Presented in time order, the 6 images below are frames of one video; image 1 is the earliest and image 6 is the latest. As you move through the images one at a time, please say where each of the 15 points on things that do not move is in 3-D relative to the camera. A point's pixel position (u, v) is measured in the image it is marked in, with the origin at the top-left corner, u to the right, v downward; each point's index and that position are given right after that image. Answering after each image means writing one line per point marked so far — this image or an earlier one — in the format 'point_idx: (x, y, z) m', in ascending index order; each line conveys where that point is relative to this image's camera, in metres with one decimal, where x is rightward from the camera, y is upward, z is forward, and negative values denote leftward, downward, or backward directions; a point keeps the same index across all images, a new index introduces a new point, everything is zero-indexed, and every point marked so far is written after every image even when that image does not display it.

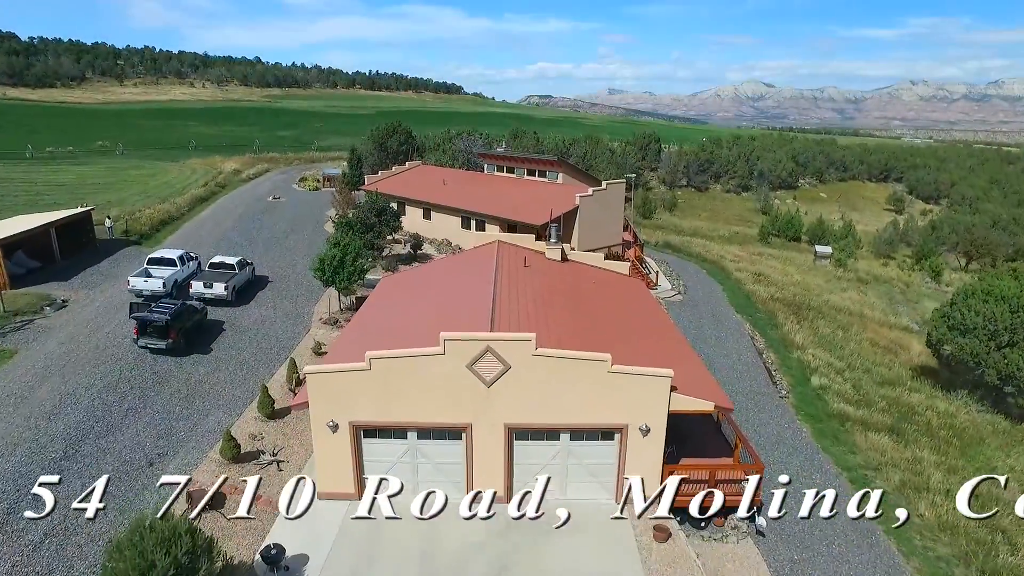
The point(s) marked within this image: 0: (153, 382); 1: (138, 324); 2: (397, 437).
0: (-13.6, -3.5, +16.3) m
1: (-15.0, -1.4, +17.3) m
2: (-3.2, -4.2, +12.0) m
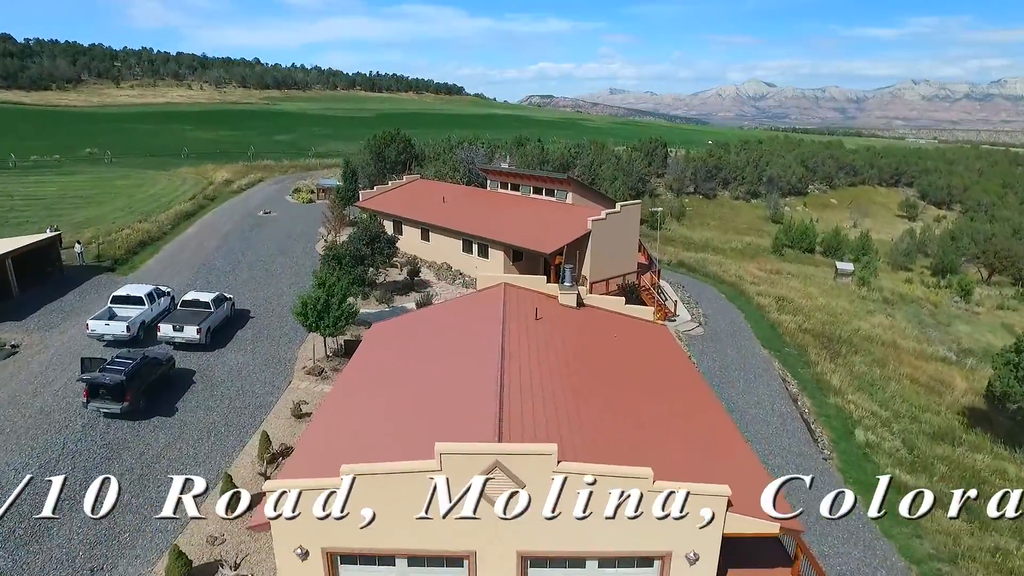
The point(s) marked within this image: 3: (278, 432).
0: (-13.2, -5.5, +13.9) m
1: (-14.7, -3.4, +14.9) m
2: (-2.9, -6.1, +9.6) m
3: (-8.4, -5.2, +15.5) m
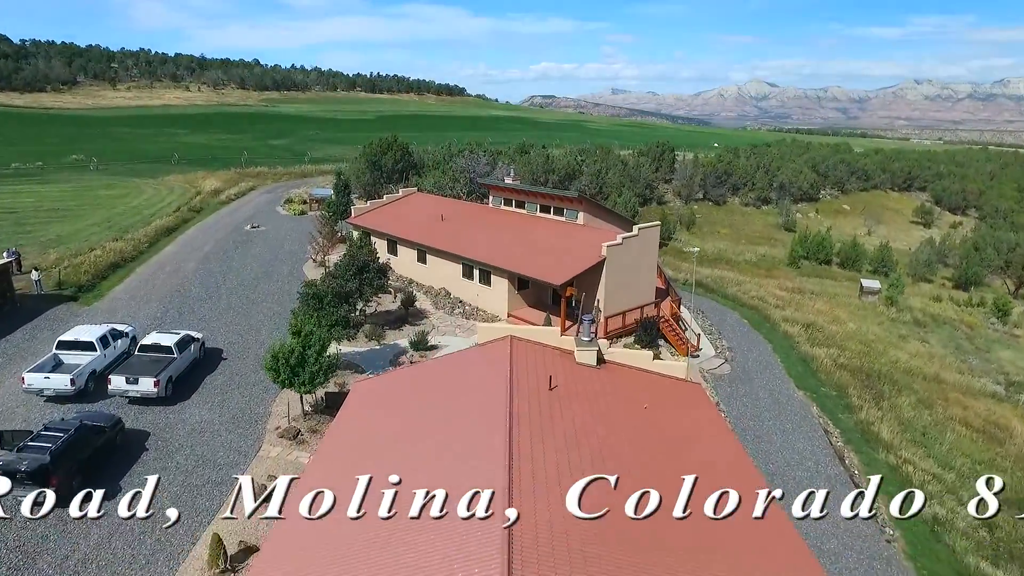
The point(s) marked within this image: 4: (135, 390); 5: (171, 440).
0: (-13.0, -7.2, +11.3) m
1: (-14.5, -5.1, +12.3) m
2: (-2.7, -7.9, +6.9) m
3: (-8.1, -6.9, +12.9) m
4: (-14.5, -3.9, +16.7) m
5: (-12.3, -5.5, +15.7) m
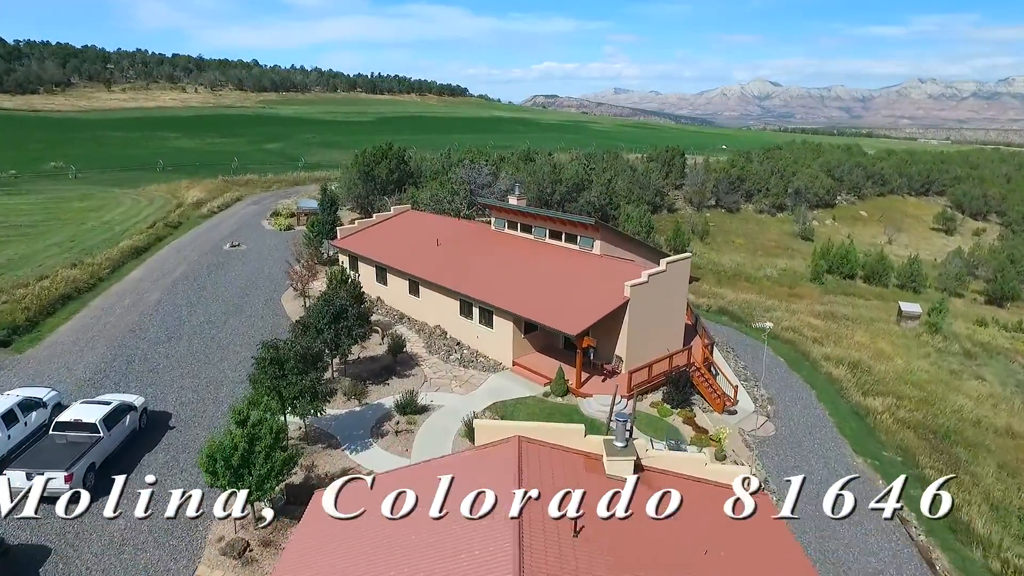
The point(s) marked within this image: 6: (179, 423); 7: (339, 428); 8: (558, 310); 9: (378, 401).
0: (-12.8, -9.3, +7.7) m
1: (-14.2, -7.2, +8.7) m
2: (-2.5, -10.0, +3.4) m
3: (-7.9, -9.1, +9.3) m
4: (-14.3, -6.0, +13.1) m
5: (-12.1, -7.6, +12.1) m
6: (-13.3, -5.3, +17.2) m
7: (-6.9, -5.5, +17.3) m
8: (+2.0, -1.1, +19.7) m
9: (-5.8, -4.9, +18.9) m
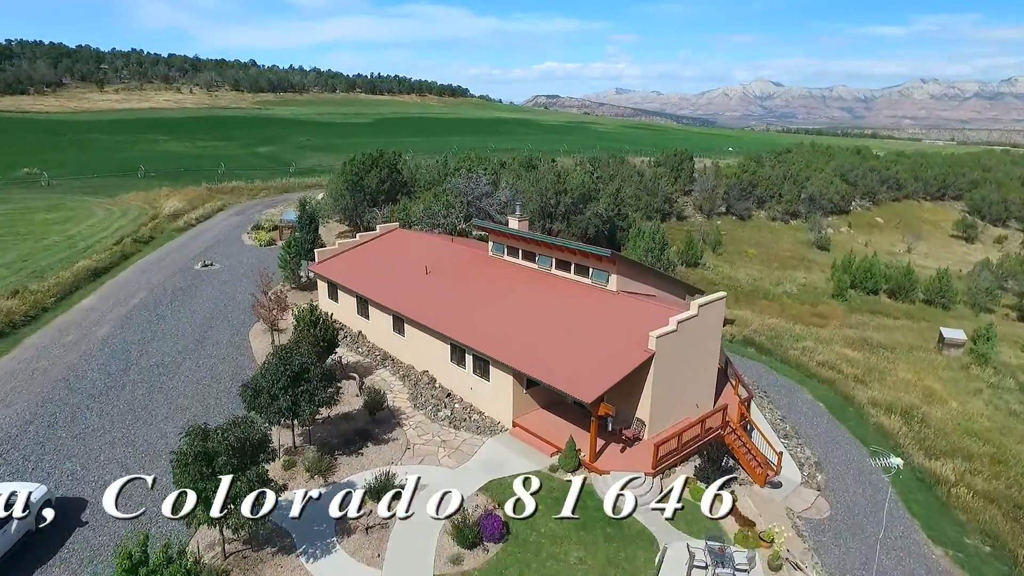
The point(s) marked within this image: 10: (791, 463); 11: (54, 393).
0: (-12.9, -11.2, +4.3) m
1: (-14.3, -9.1, +5.3) m
2: (-2.5, -11.9, -0.1) m
3: (-8.0, -10.9, +5.8) m
4: (-14.3, -7.9, +9.7) m
5: (-12.2, -9.5, +8.7) m
6: (-13.3, -7.1, +13.7) m
7: (-6.9, -7.4, +13.9) m
8: (+2.0, -2.9, +16.2) m
9: (-5.8, -6.8, +15.4) m
10: (+11.9, -7.4, +18.4) m
11: (-19.9, -4.5, +18.8) m
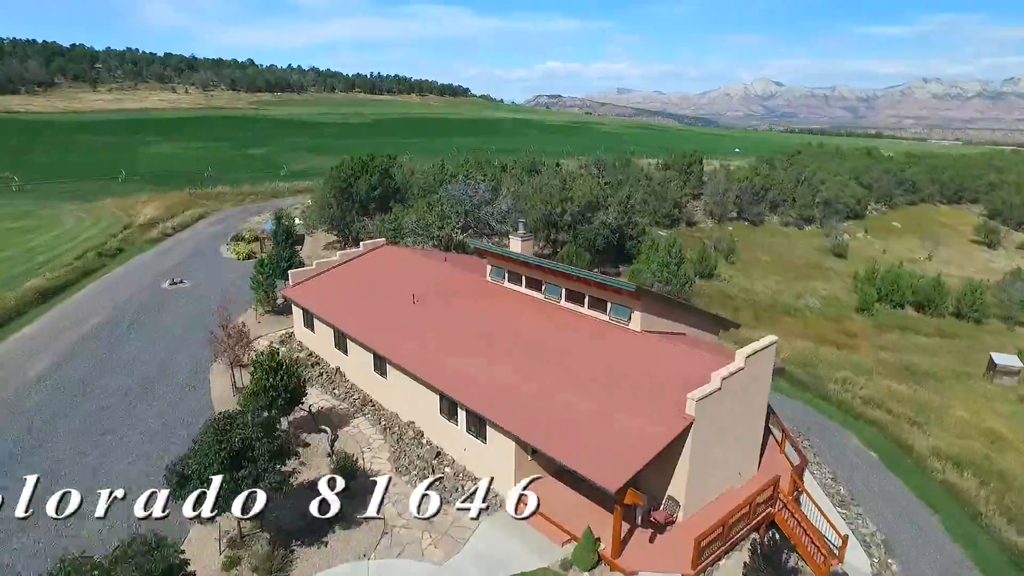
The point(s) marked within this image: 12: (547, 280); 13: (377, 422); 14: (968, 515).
0: (-12.8, -12.6, +1.0) m
1: (-14.3, -10.5, +2.0) m
2: (-2.5, -13.3, -3.5) m
3: (-8.0, -12.3, +2.5) m
4: (-14.3, -9.3, +6.4) m
5: (-12.1, -10.9, +5.4) m
6: (-13.2, -8.5, +10.5) m
7: (-6.9, -8.8, +10.5) m
8: (+2.1, -4.4, +12.9) m
9: (-5.8, -8.2, +12.1) m
10: (+12.0, -8.9, +15.0) m
11: (-19.9, -5.9, +15.5) m
12: (+1.5, +0.2, +18.2) m
13: (-5.6, -5.5, +18.0) m
14: (+18.4, -9.0, +17.4) m
